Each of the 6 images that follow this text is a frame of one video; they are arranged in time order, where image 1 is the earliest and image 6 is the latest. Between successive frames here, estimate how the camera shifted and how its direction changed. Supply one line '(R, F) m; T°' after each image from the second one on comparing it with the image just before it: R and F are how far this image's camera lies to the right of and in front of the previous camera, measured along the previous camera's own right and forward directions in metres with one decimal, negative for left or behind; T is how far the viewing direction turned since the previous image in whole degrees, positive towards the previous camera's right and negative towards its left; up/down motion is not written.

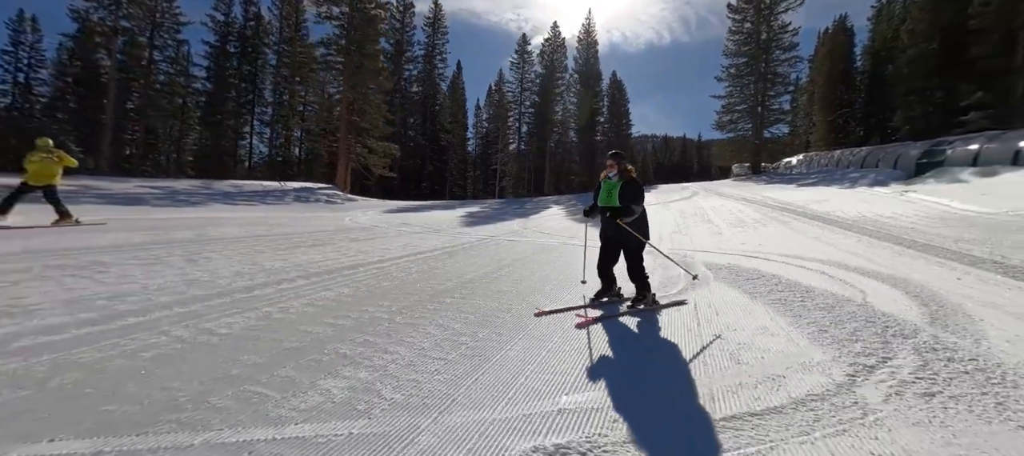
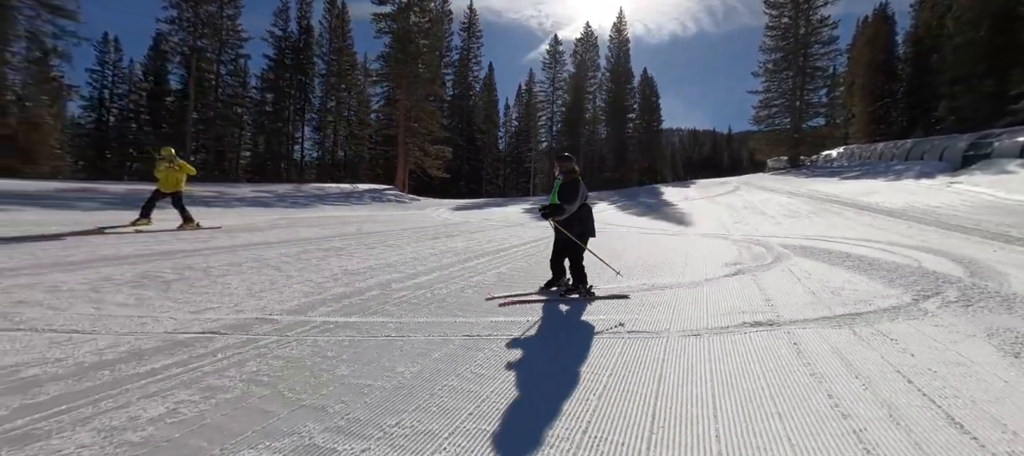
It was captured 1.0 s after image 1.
(-2.0, -2.1) m; -3°
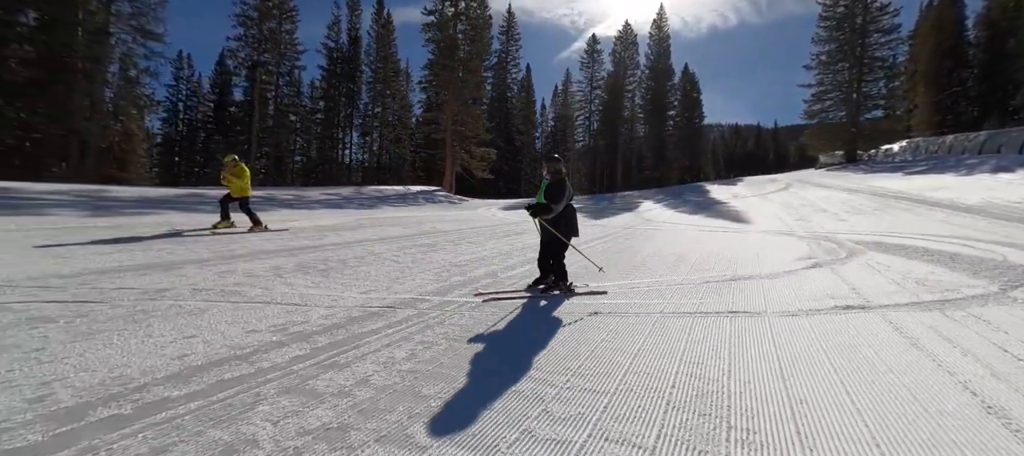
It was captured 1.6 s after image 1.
(-0.9, -0.7) m; -5°
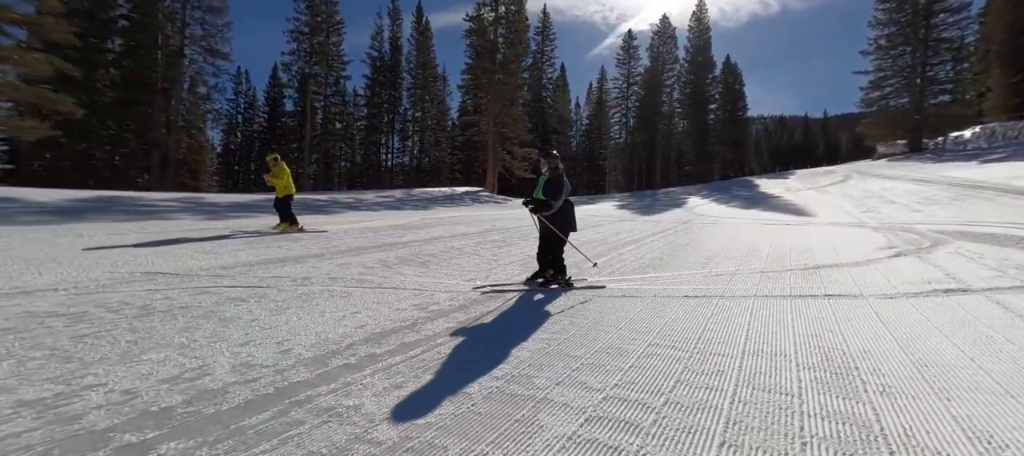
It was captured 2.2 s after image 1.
(-0.7, -0.5) m; -5°
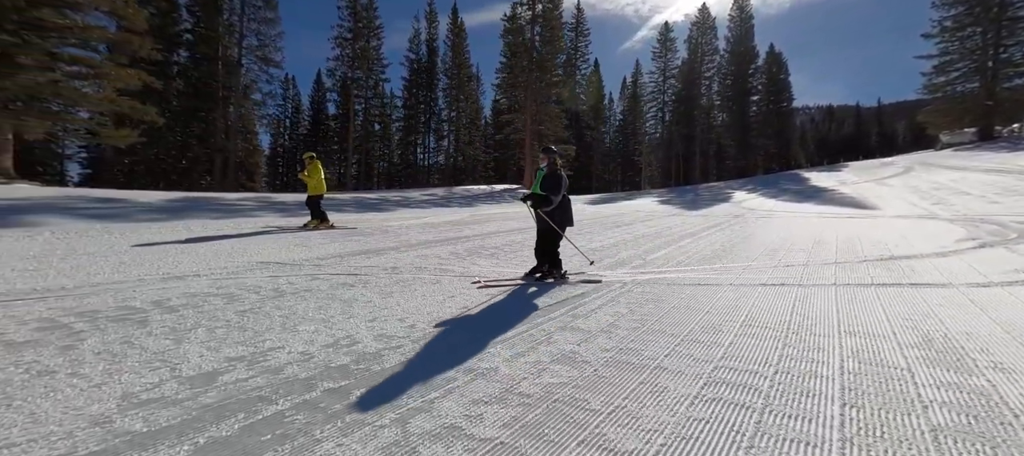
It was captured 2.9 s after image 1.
(-0.5, -0.3) m; -4°
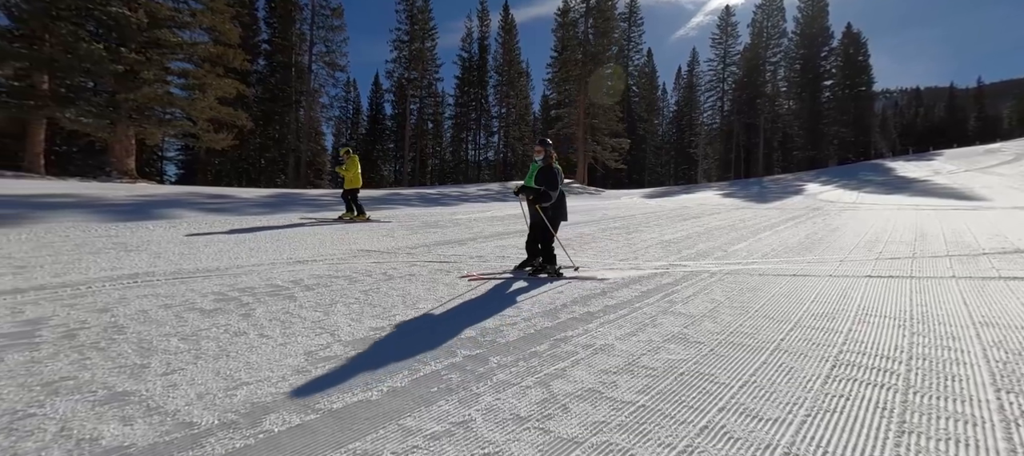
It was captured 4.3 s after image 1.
(-0.4, -0.2) m; -7°
